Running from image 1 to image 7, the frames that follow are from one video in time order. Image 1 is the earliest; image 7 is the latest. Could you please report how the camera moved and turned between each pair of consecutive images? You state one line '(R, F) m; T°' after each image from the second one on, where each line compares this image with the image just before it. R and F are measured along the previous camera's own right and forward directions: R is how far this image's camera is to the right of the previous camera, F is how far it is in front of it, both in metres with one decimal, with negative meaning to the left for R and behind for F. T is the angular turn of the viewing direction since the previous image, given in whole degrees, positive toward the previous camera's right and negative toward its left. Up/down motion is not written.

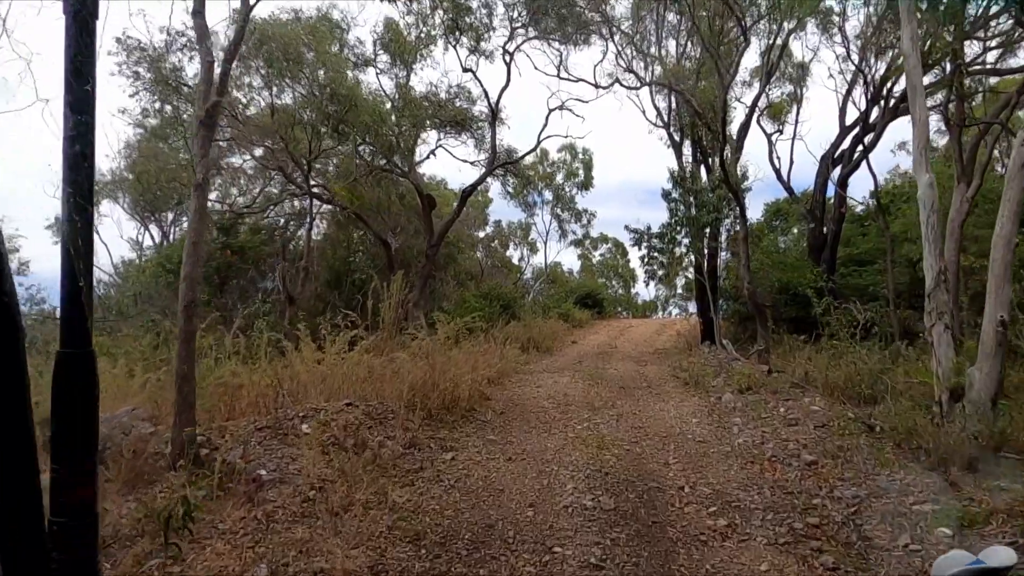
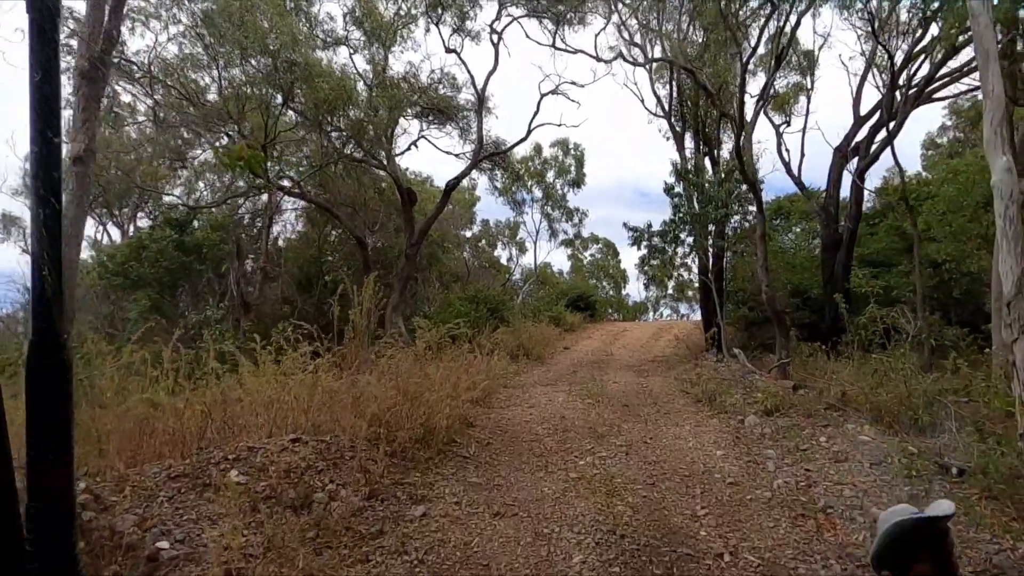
(0.0, +1.1) m; +1°
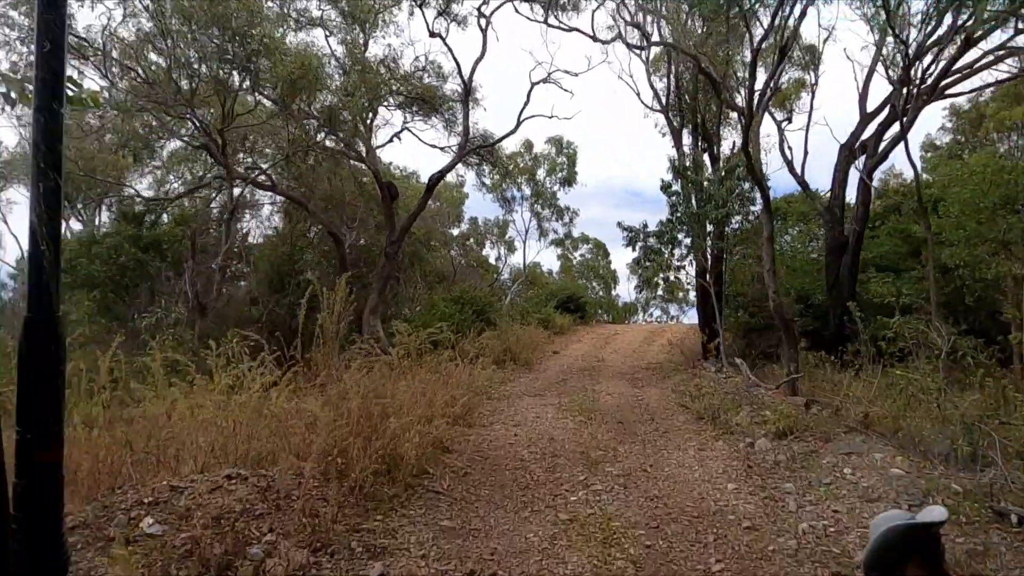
(0.0, +0.7) m; +1°
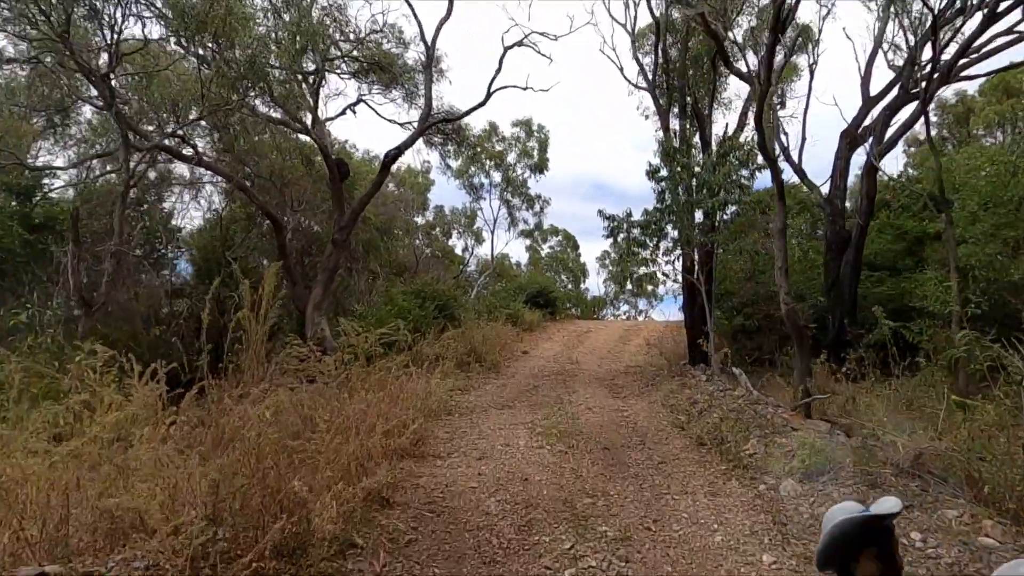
(0.0, +1.3) m; +3°
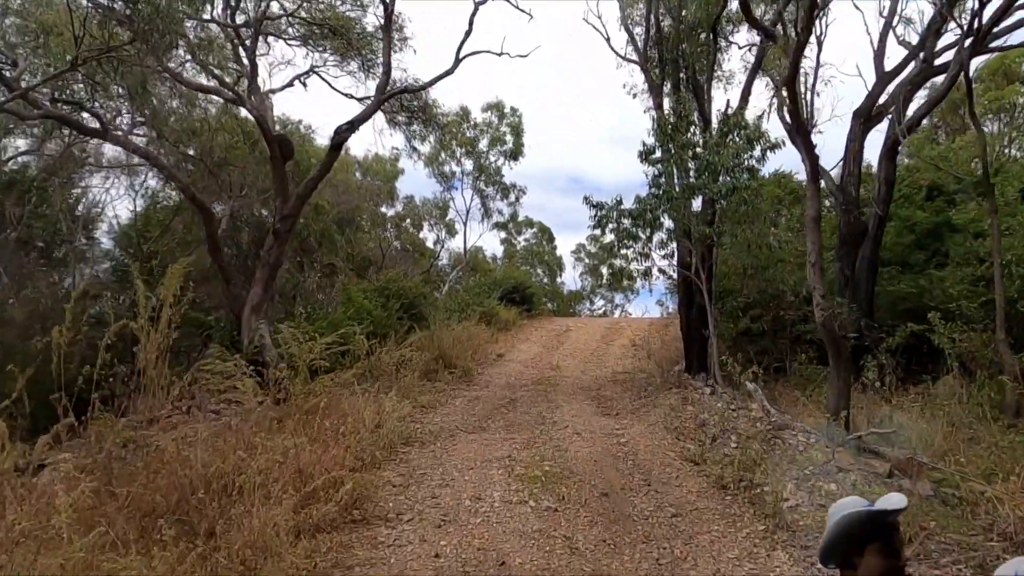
(0.0, +1.4) m; +2°
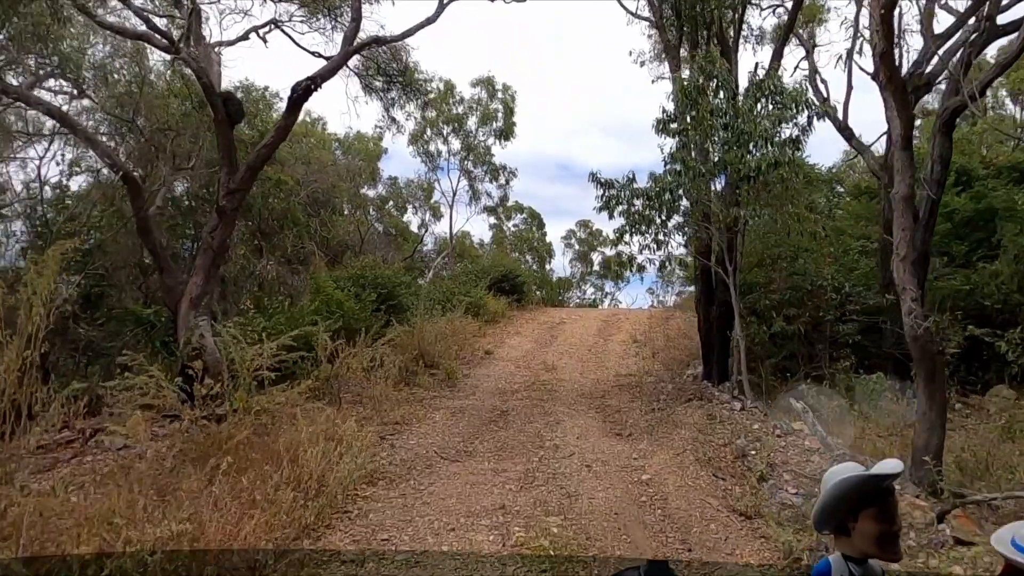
(-0.1, +1.4) m; +1°
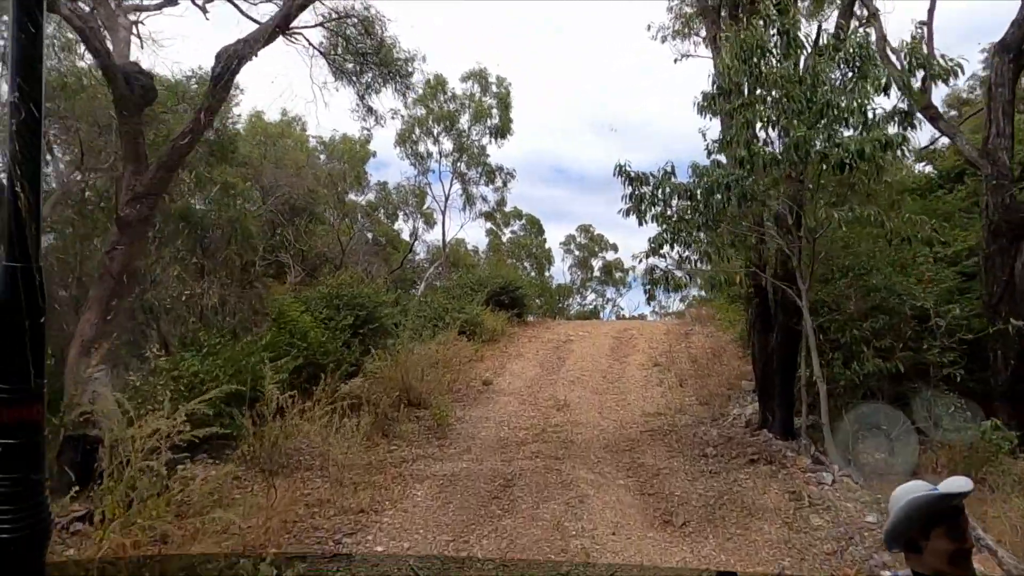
(-0.1, +1.8) m; 0°
